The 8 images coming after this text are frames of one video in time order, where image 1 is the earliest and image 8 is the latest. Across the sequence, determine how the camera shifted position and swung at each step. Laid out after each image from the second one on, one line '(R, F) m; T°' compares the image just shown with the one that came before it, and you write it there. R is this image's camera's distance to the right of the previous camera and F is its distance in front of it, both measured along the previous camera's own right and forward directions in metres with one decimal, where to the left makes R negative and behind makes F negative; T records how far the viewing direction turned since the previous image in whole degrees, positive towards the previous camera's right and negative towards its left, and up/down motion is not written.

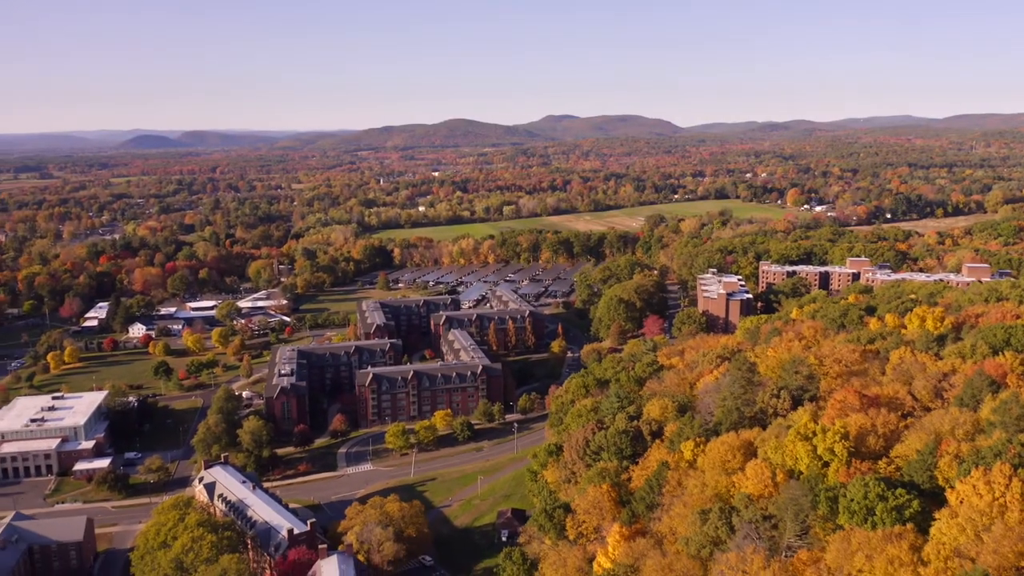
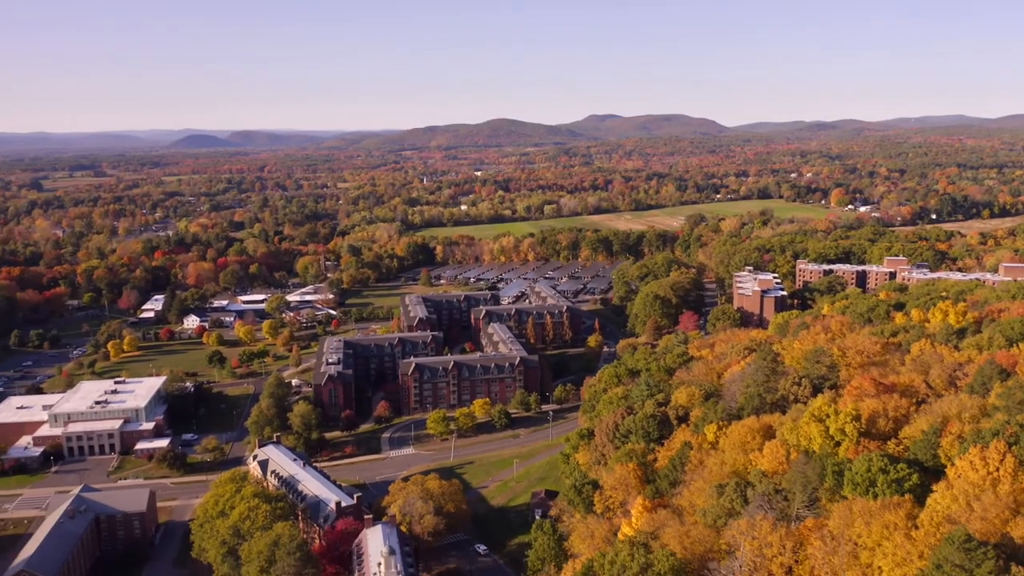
(+0.2, -1.5) m; -3°
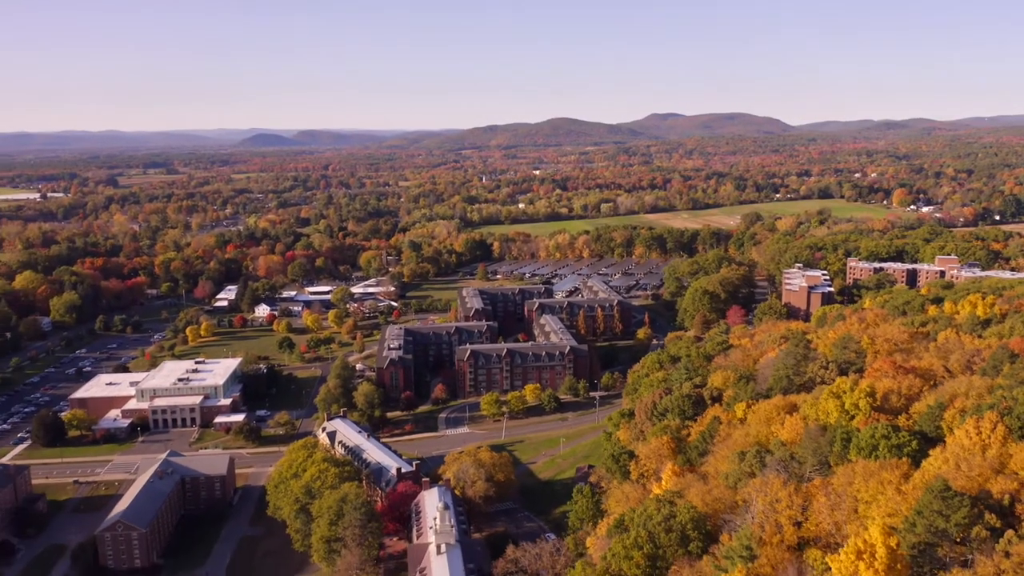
(+0.4, -2.3) m; -4°
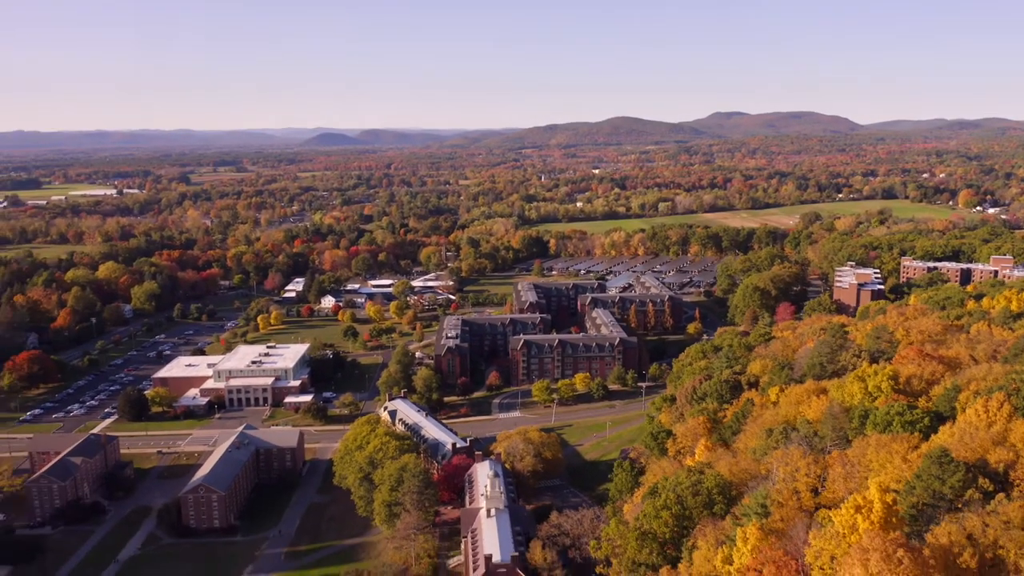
(+0.3, -2.0) m; -4°
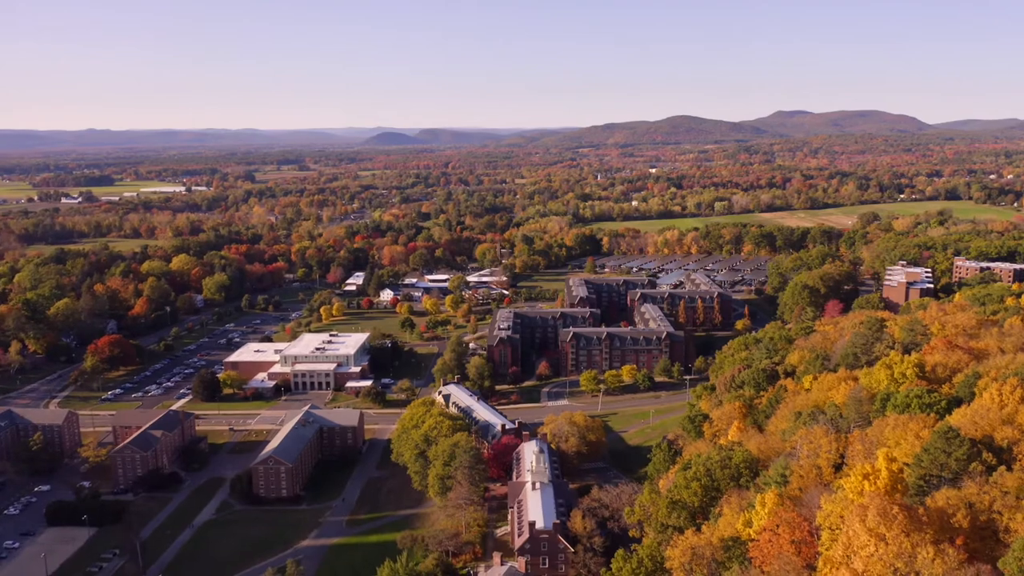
(+0.3, -1.9) m; -4°
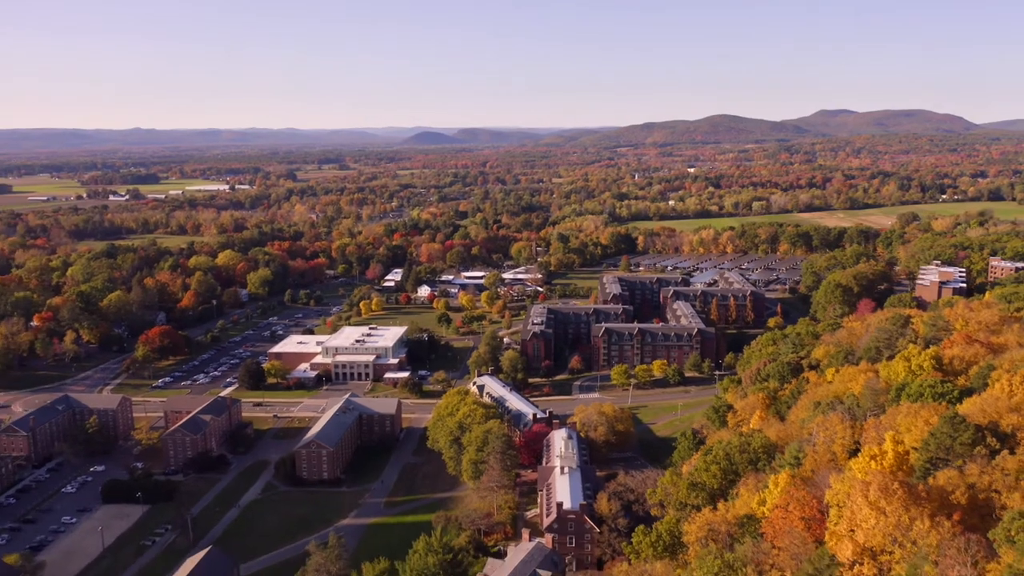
(+0.2, -1.3) m; -3°
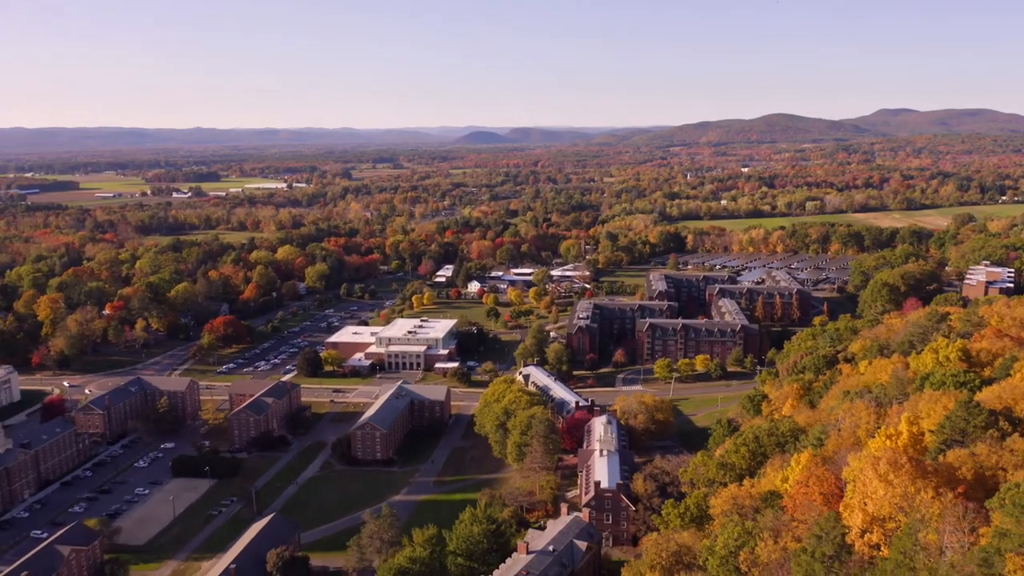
(+0.3, -1.6) m; -3°
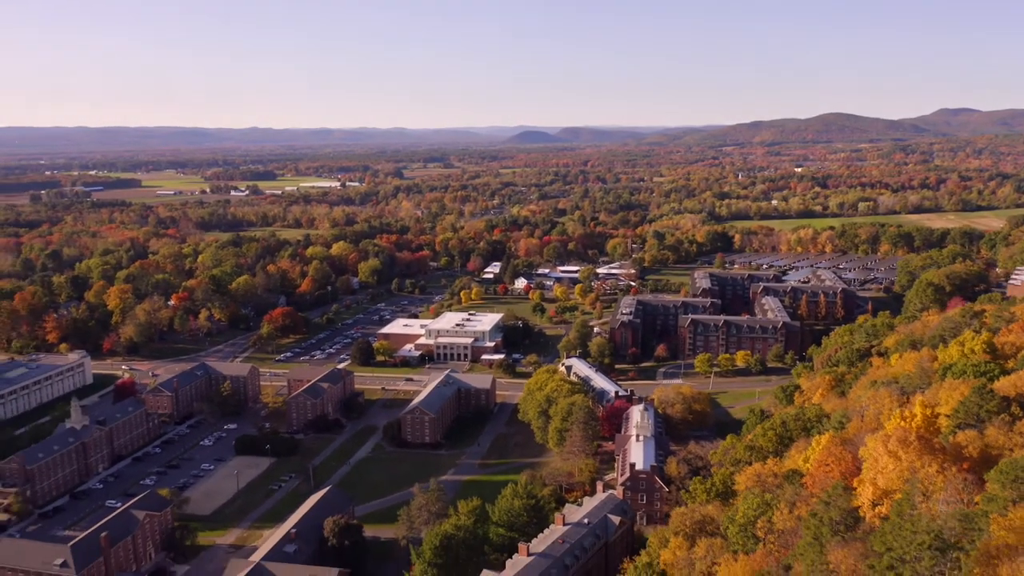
(+0.2, -1.7) m; -3°
